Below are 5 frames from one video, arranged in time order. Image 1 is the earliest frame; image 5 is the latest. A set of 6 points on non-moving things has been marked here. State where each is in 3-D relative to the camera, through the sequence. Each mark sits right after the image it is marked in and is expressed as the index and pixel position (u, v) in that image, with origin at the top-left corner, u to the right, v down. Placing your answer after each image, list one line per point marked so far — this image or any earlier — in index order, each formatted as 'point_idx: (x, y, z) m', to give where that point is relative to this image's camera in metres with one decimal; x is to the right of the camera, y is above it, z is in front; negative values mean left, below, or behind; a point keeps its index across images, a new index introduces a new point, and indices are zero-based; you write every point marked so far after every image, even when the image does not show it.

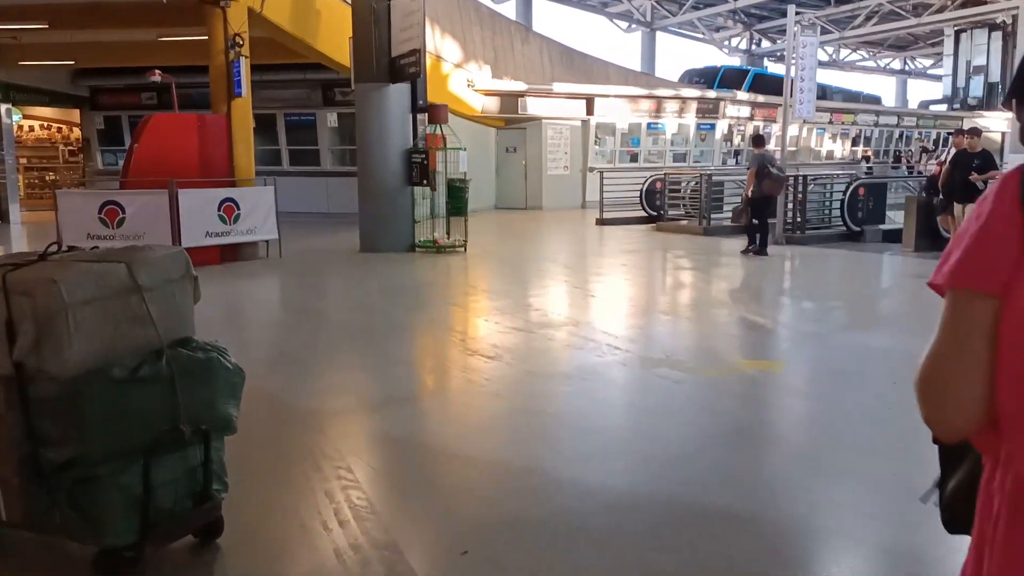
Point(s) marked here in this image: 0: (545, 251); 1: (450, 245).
0: (+0.4, +0.4, +10.4) m
1: (-0.7, +0.5, +10.0) m
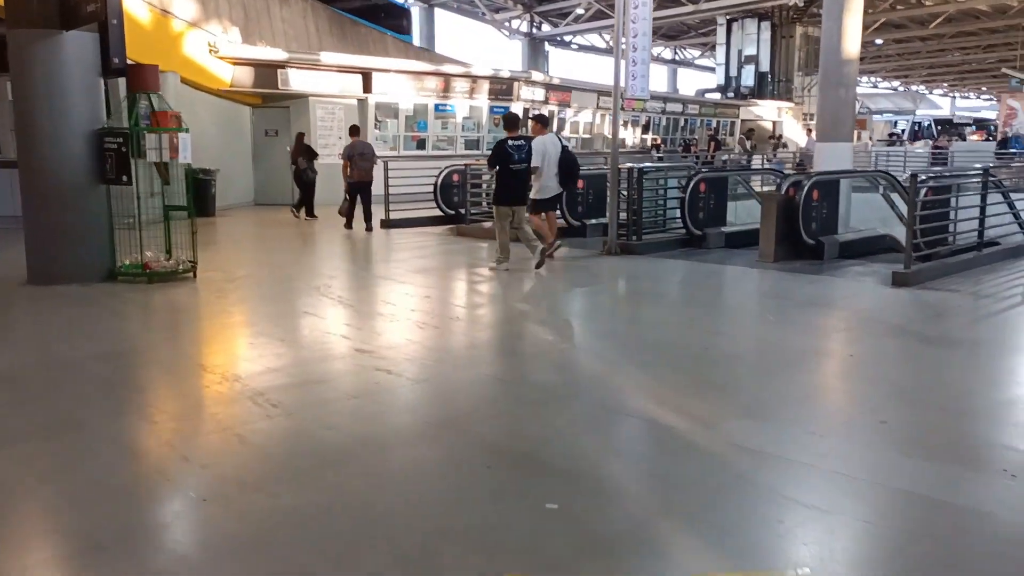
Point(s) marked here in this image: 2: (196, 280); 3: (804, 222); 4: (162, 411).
0: (-1.7, +0.1, +7.7) m
1: (-2.7, +0.2, +7.1) m
2: (-2.6, +0.1, +7.1) m
3: (+2.5, +0.6, +7.6) m
4: (-1.6, -0.5, +3.9) m
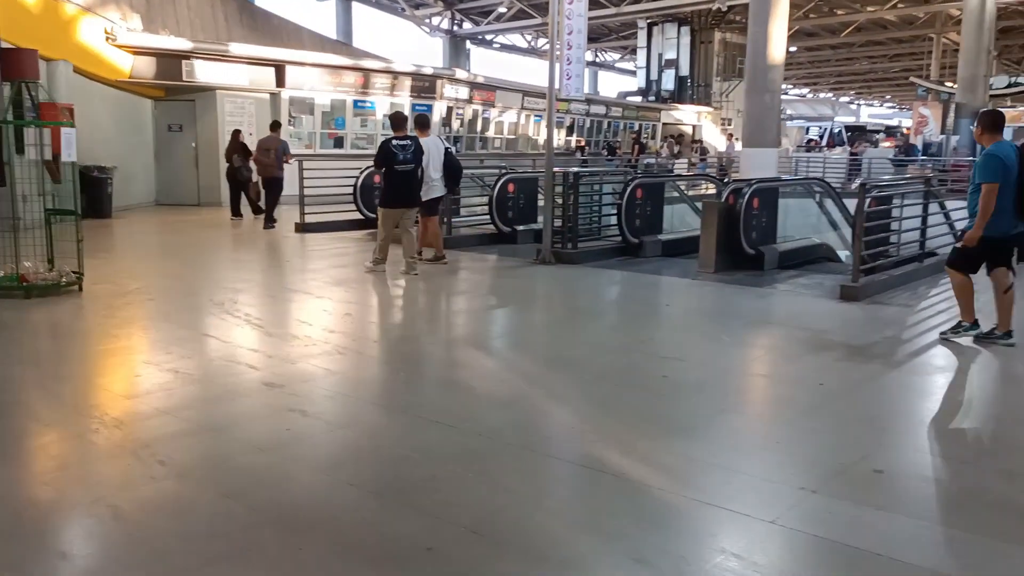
0: (-2.3, 0.0, +7.0) m
1: (-3.3, +0.1, +6.3) m
2: (-3.1, 0.0, +6.3) m
3: (+1.9, +0.5, +7.3) m
4: (-1.8, -0.6, +3.3) m
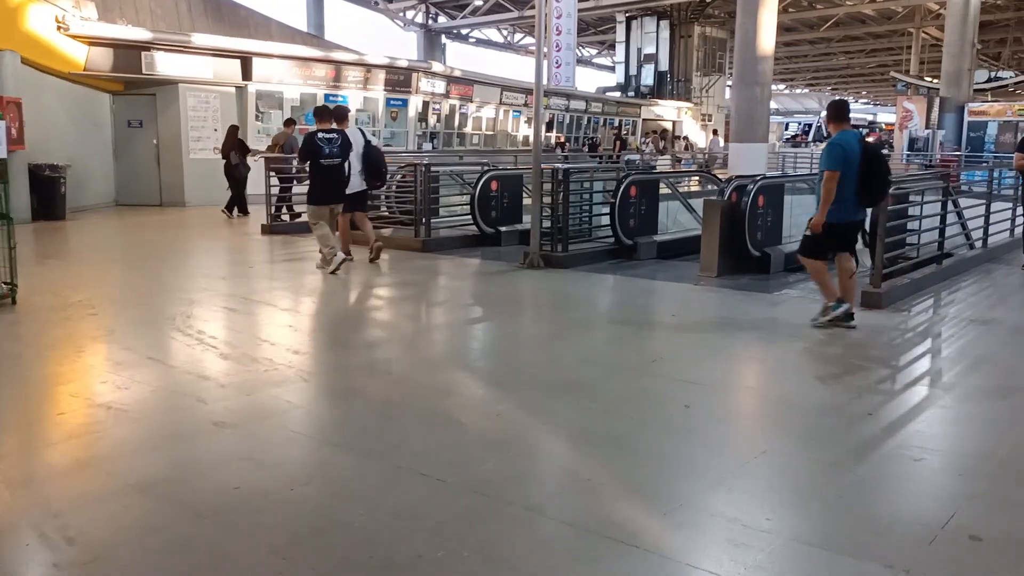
0: (-2.4, 0.0, +6.3) m
1: (-3.3, 0.0, +5.6) m
2: (-3.2, -0.1, +5.6) m
3: (+1.8, +0.4, +6.8) m
4: (-1.8, -0.7, +2.6) m
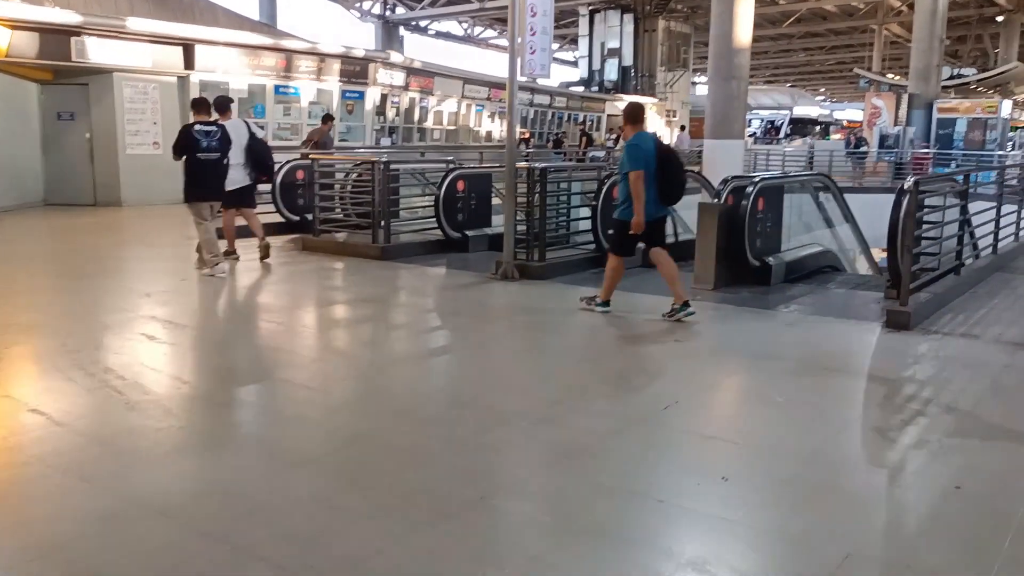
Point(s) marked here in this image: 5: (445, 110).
0: (-2.6, -0.1, +5.5) m
1: (-3.5, -0.1, +4.6) m
2: (-3.3, -0.2, +4.7) m
3: (+1.6, +0.3, +6.1) m
4: (-1.8, -0.8, +1.7) m
5: (-1.4, +3.7, +18.3) m
